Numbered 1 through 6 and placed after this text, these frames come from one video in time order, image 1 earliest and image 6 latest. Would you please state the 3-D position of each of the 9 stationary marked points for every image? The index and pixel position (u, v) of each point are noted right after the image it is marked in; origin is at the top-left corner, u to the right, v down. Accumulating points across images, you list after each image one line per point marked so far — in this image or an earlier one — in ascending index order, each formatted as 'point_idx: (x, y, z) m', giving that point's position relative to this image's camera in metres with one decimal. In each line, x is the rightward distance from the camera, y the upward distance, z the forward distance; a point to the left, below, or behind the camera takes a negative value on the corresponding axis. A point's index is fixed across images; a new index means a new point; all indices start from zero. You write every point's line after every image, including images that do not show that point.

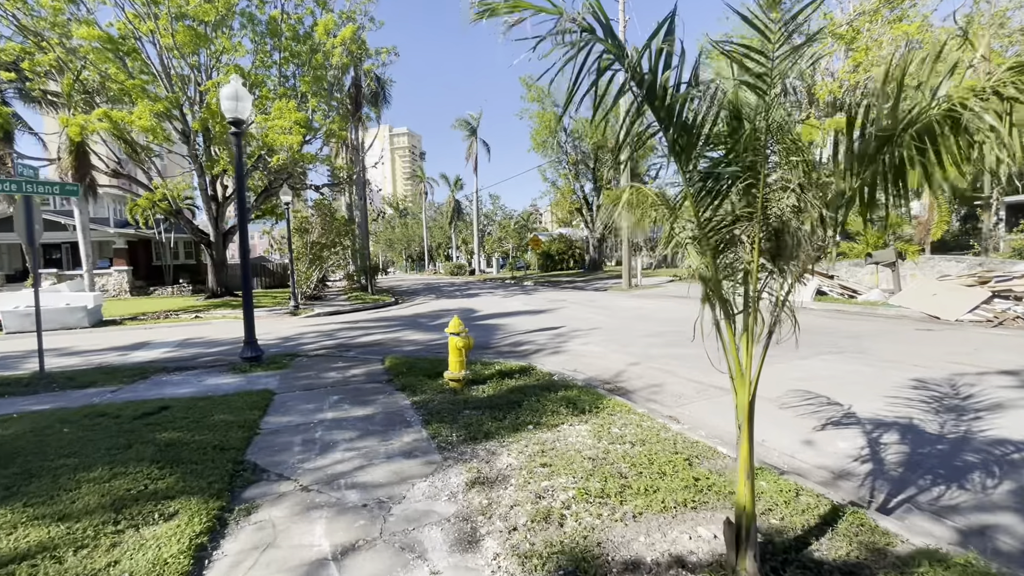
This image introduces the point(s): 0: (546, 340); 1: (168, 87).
0: (+0.7, -1.1, +10.0) m
1: (-14.2, +8.3, +19.6) m
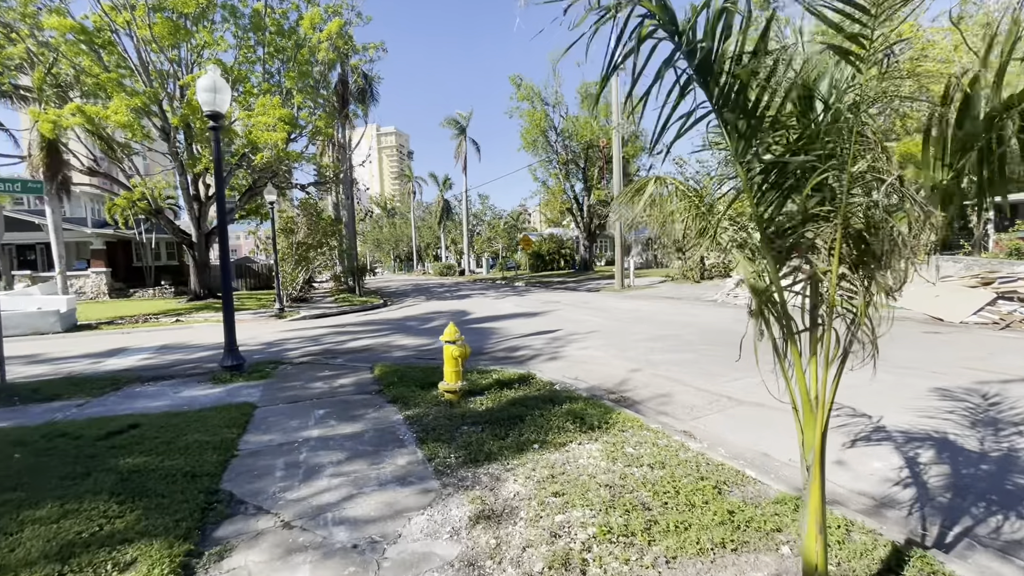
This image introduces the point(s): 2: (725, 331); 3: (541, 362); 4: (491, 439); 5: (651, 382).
0: (+0.6, -1.1, +9.6) m
1: (-14.5, +8.2, +18.9) m
2: (+4.3, -0.9, +9.6) m
3: (+0.5, -1.3, +8.4) m
4: (-0.2, -1.4, +4.5) m
5: (+1.9, -1.3, +6.5) m
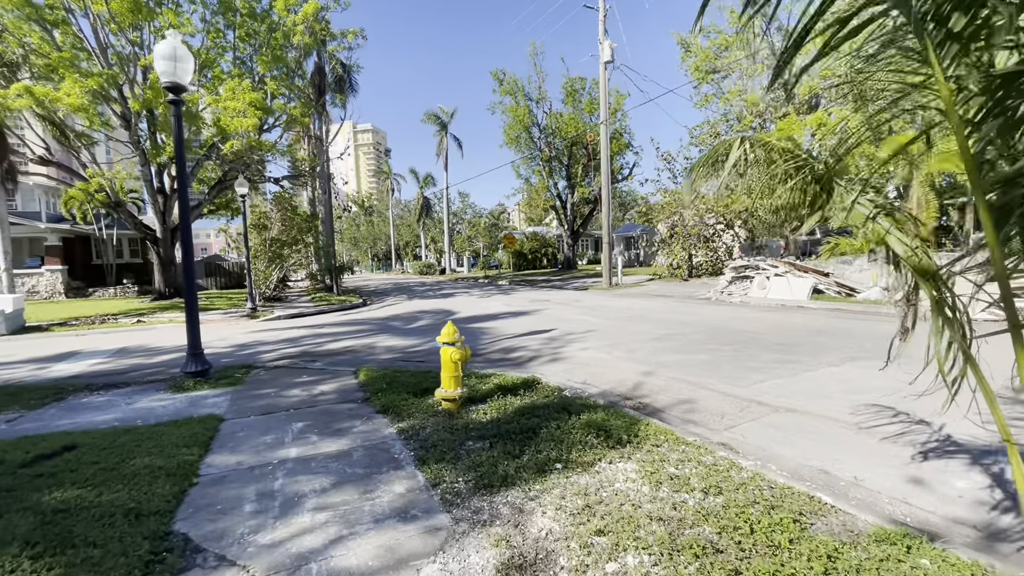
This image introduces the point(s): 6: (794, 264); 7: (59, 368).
0: (+0.5, -1.1, +9.0) m
1: (-15.0, +8.3, +17.5) m
2: (+4.2, -0.8, +9.1) m
3: (+0.5, -1.2, +7.7) m
4: (-0.1, -1.4, +3.8) m
5: (+2.0, -1.2, +6.0) m
6: (+8.4, +0.7, +14.1) m
7: (-8.7, -1.5, +9.1) m
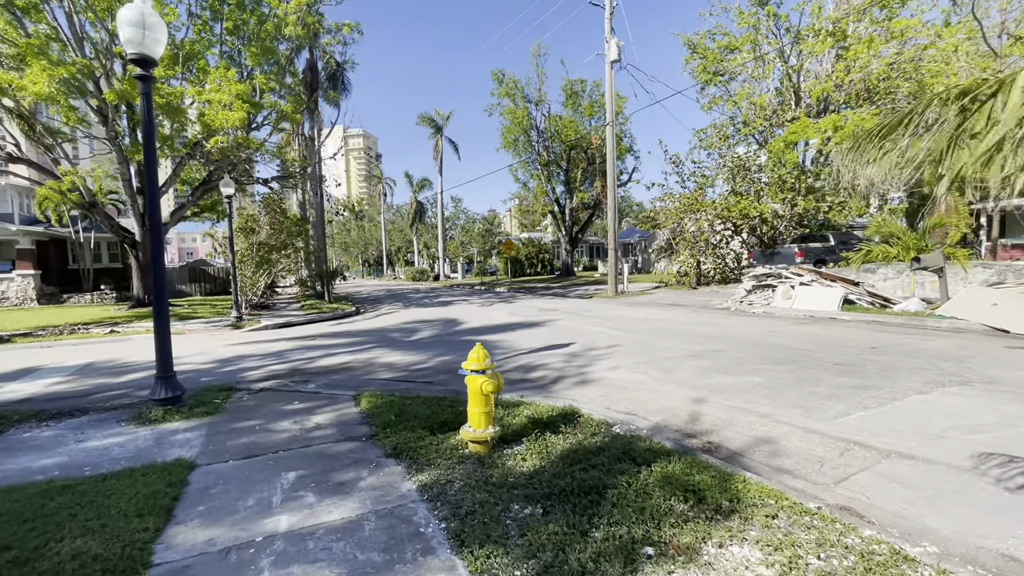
0: (+0.8, -1.3, +8.0) m
1: (-14.8, +8.0, +16.3) m
2: (+4.5, -1.0, +8.2) m
3: (+0.8, -1.4, +6.7) m
4: (+0.4, -1.5, +2.8) m
5: (+2.3, -1.4, +5.0) m
6: (+8.6, +0.4, +13.3) m
7: (-8.3, -1.7, +7.9) m
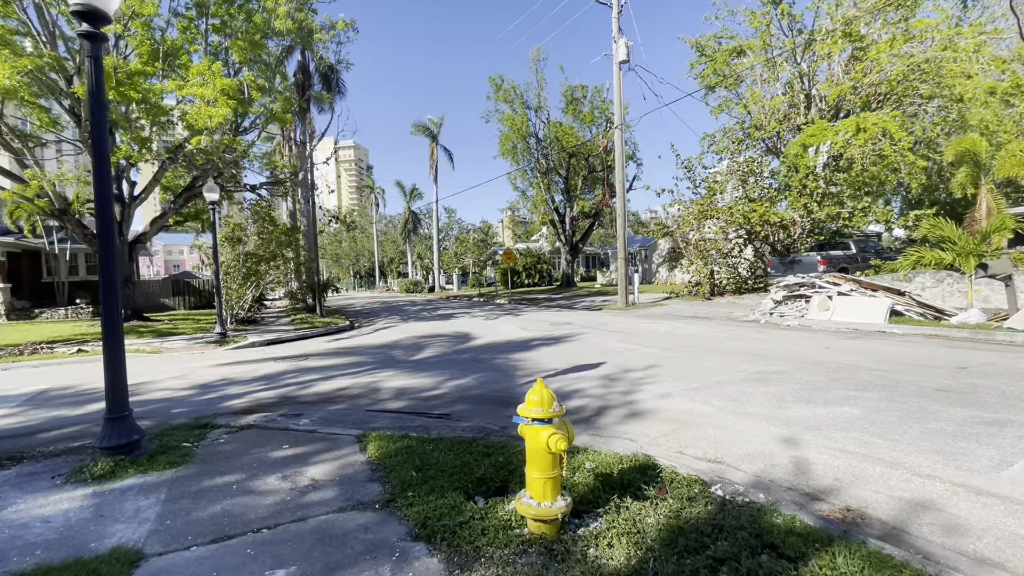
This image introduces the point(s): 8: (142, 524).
0: (+1.3, -1.4, +6.8) m
1: (-14.6, +7.6, +15.1) m
2: (+4.9, -1.2, +7.1) m
3: (+1.3, -1.6, +5.5) m
4: (+0.9, -1.5, +1.7) m
5: (+2.8, -1.5, +3.9) m
6: (+8.9, +0.1, +12.3) m
7: (-7.9, -1.9, +6.5) m
8: (-2.7, -1.7, +3.5) m
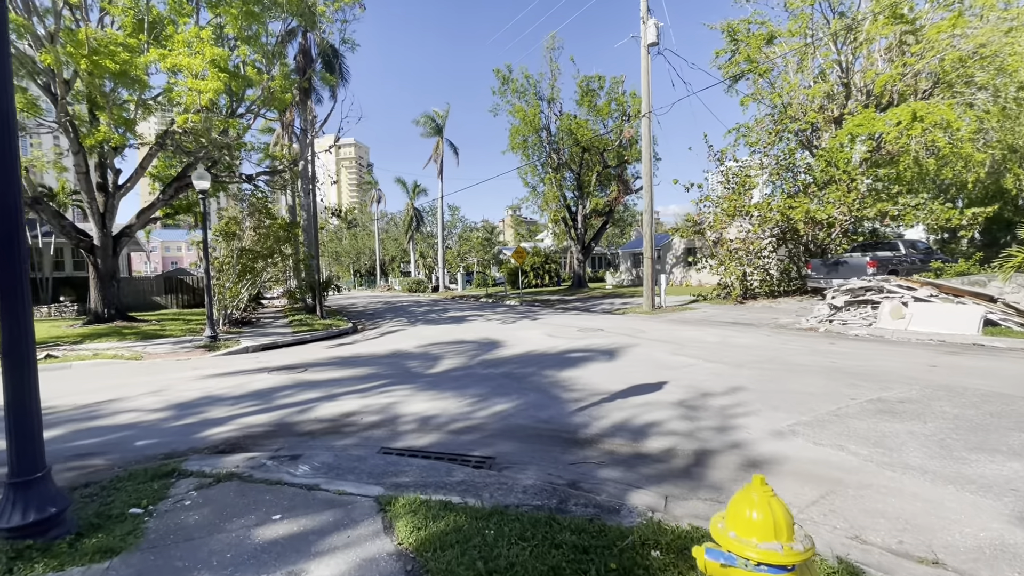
0: (+1.9, -1.5, +5.3) m
1: (-13.9, +7.6, +13.5) m
2: (+5.5, -1.2, +5.6) m
3: (+1.9, -1.6, +4.0) m
4: (+1.5, -1.6, +0.2) m
5: (+3.5, -1.6, +2.4) m
6: (+9.6, 0.0, +10.8) m
7: (-7.3, -1.9, +5.0) m
8: (-2.0, -1.7, +2.0) m
